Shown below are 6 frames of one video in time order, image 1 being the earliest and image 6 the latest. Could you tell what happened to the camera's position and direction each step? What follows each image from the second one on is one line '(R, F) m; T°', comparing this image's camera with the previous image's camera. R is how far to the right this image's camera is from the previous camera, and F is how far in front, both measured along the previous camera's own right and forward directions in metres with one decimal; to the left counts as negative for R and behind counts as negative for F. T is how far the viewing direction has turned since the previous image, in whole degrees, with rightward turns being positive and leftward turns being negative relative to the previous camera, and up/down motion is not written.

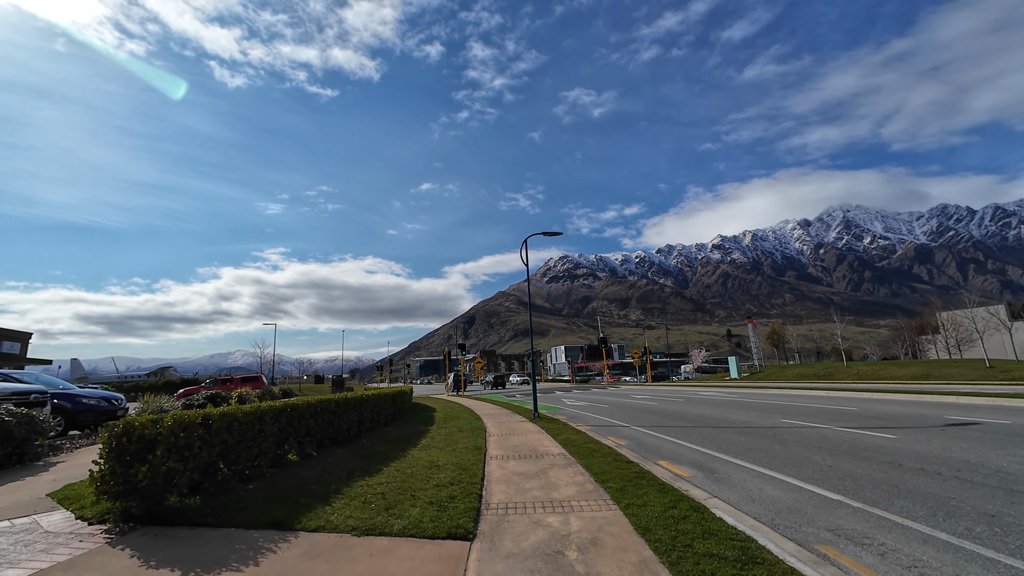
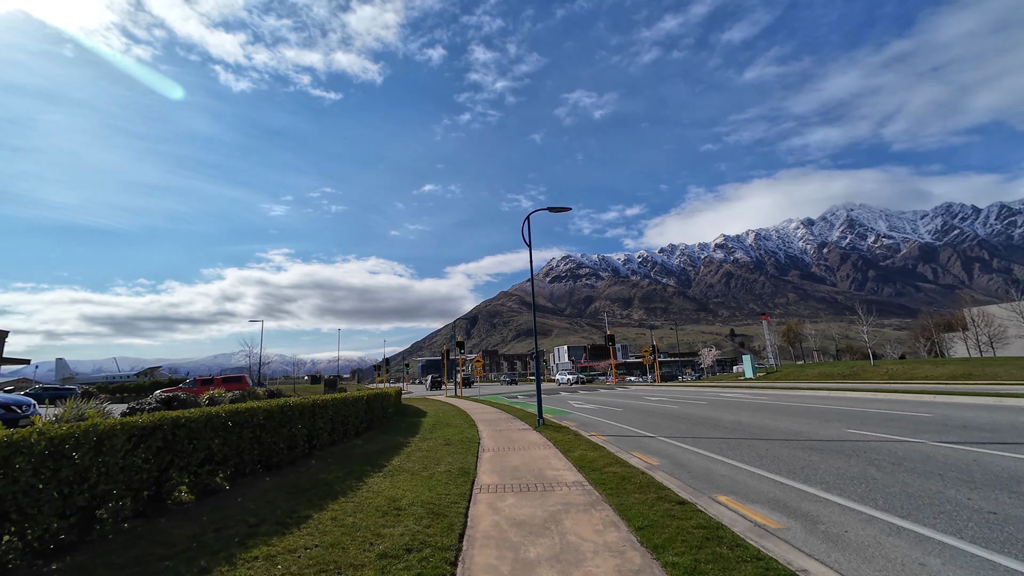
(+0.1, +2.8) m; 0°
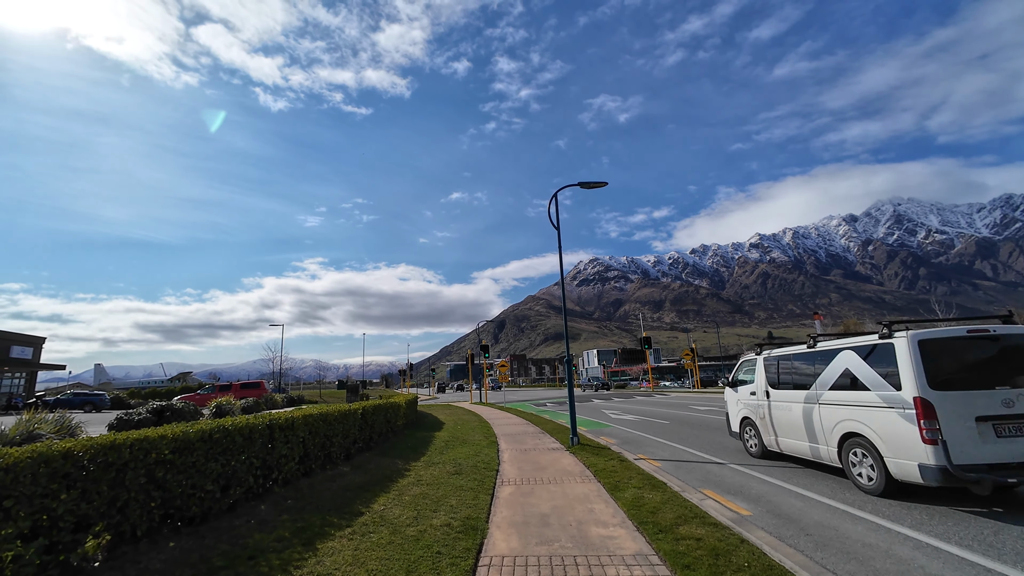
(0.0, +2.6) m; -4°
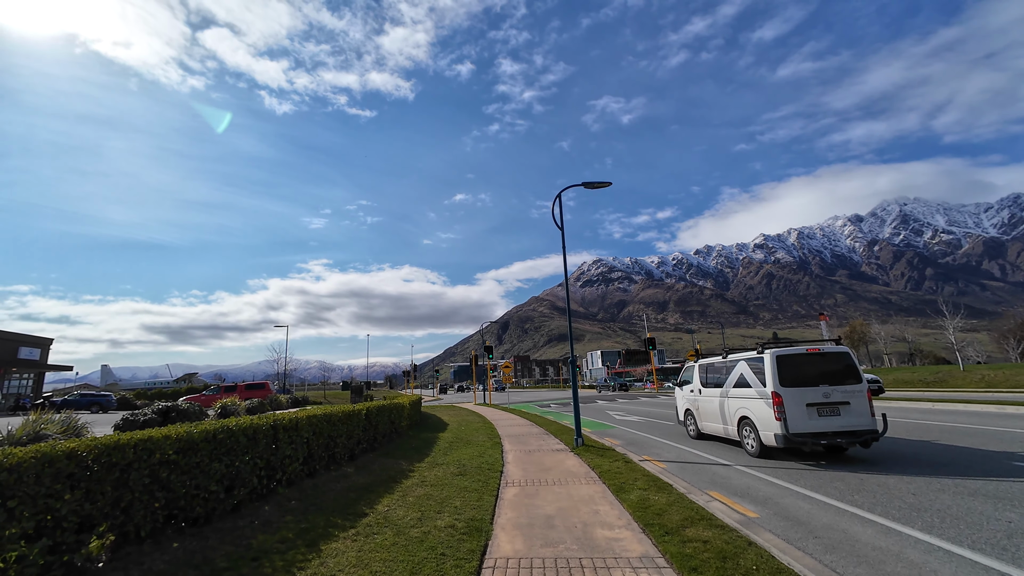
(0.0, 0.0) m; 0°
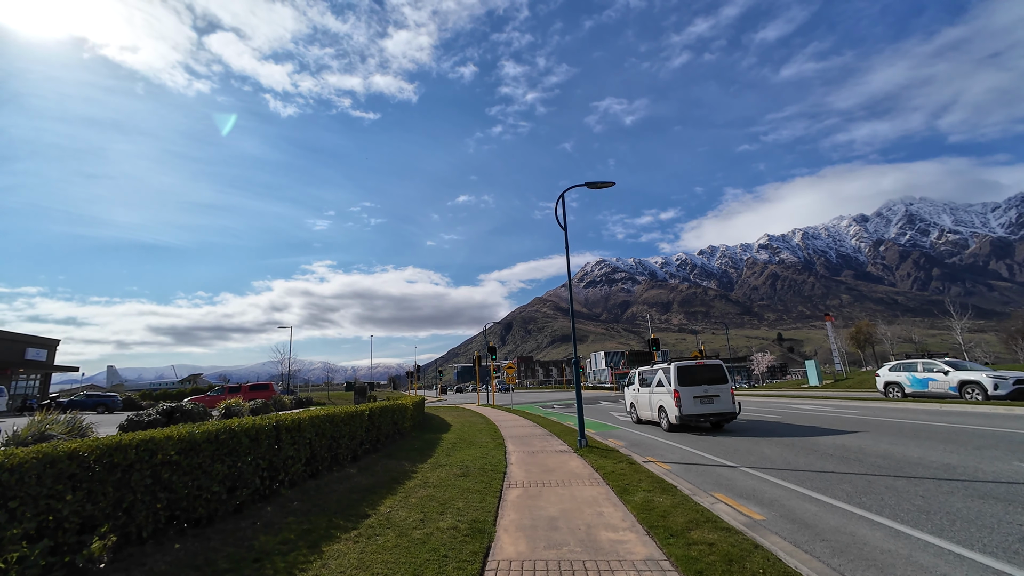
(0.0, 0.0) m; 0°
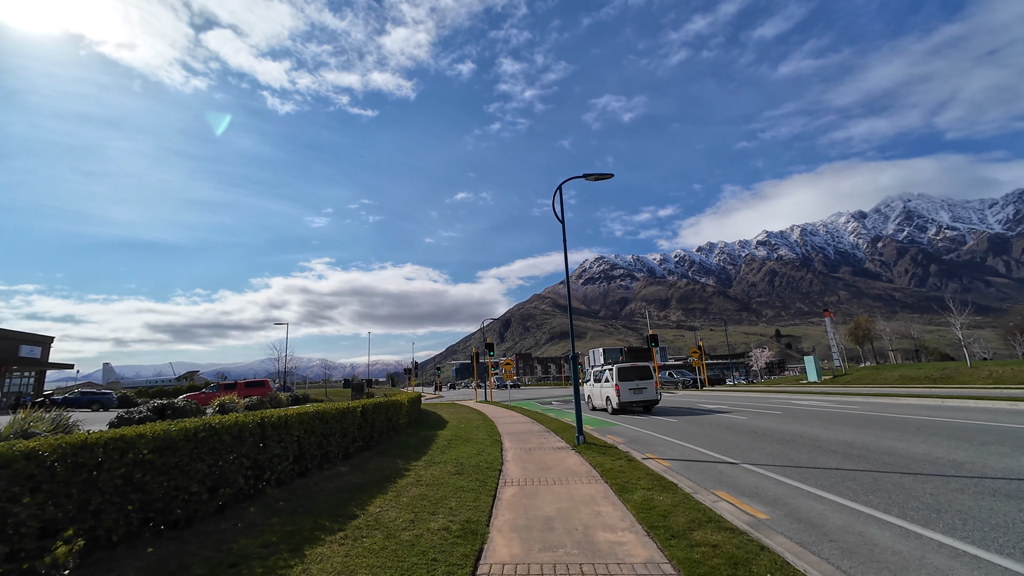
(+0.1, +0.3) m; 0°
